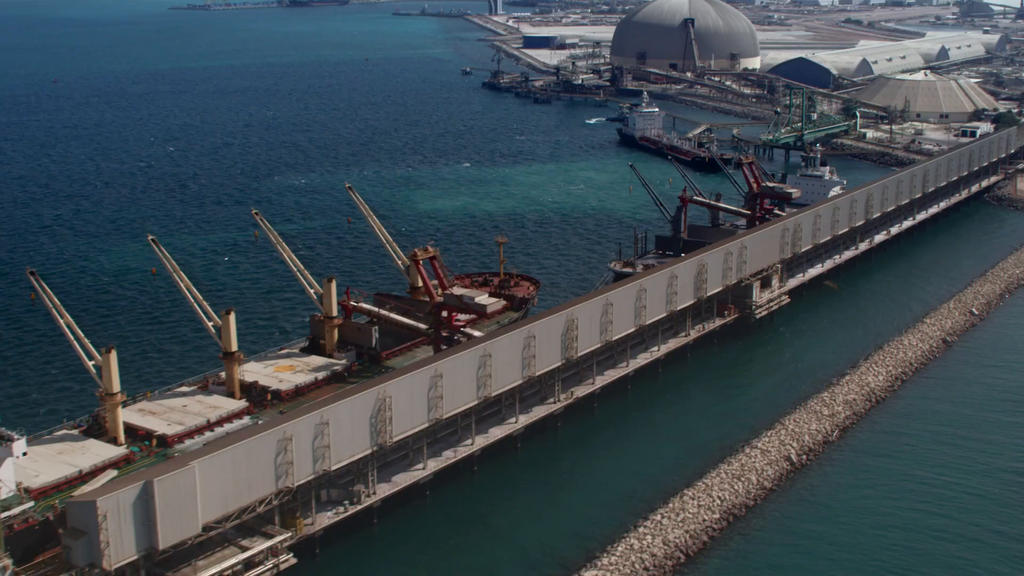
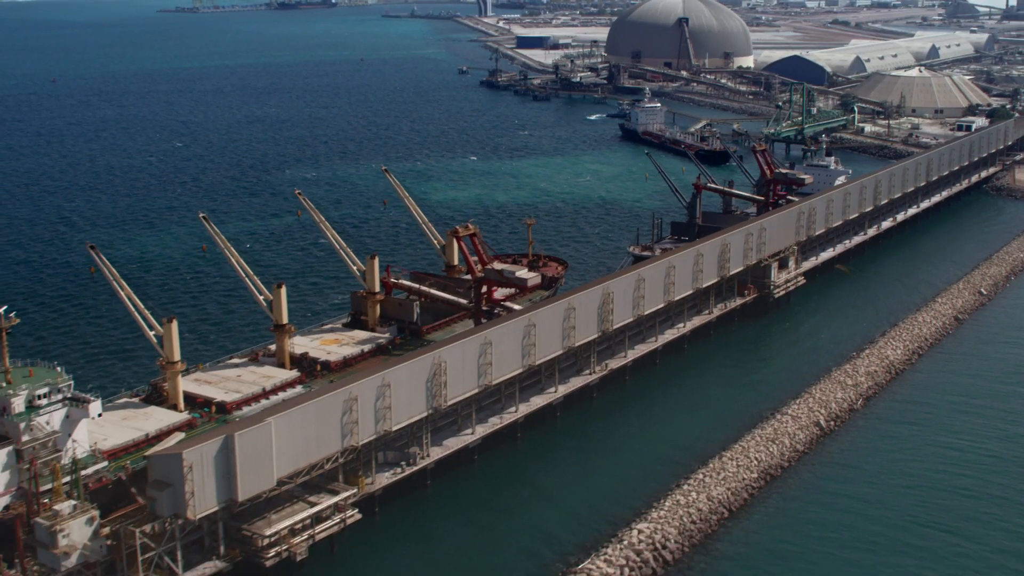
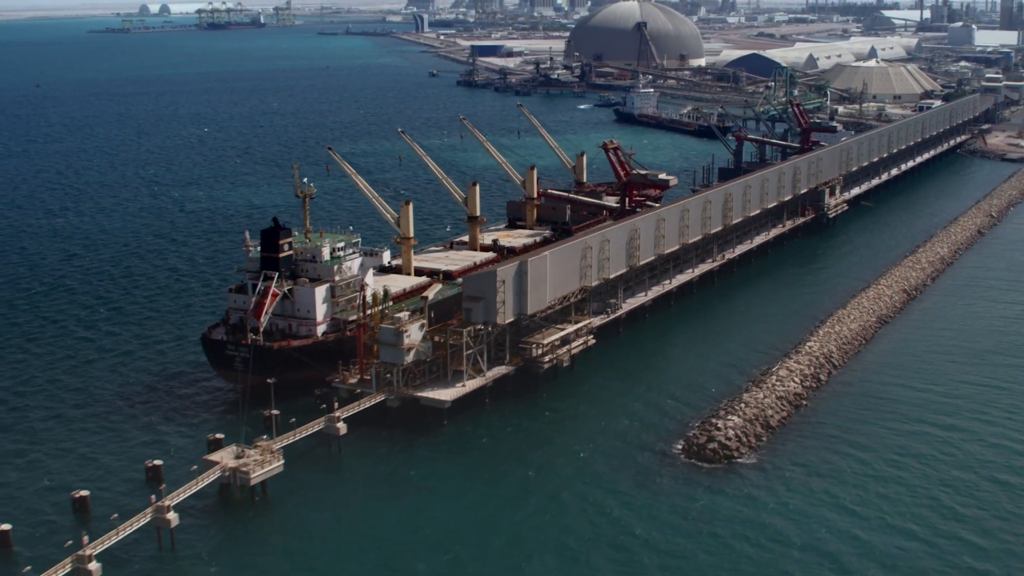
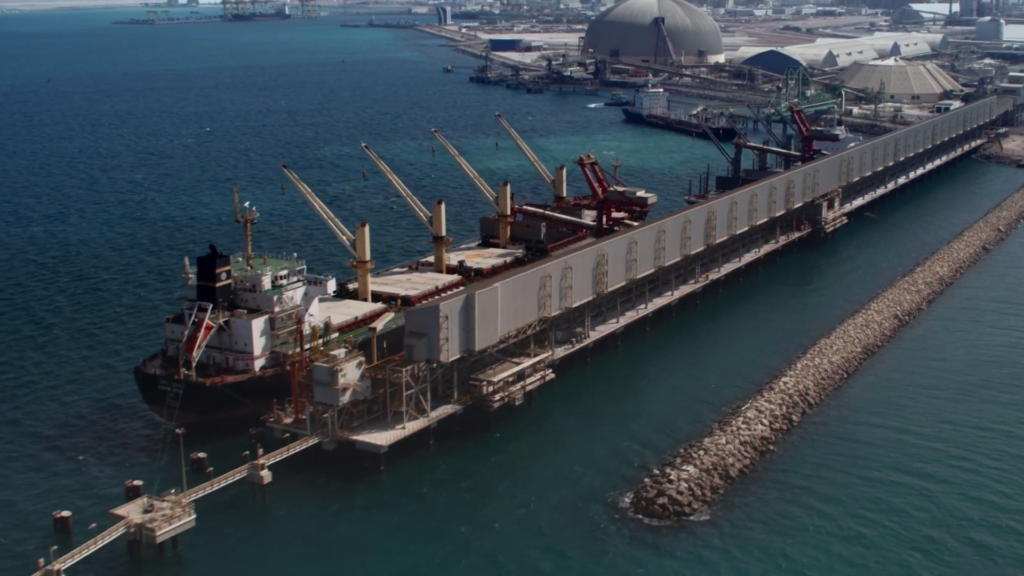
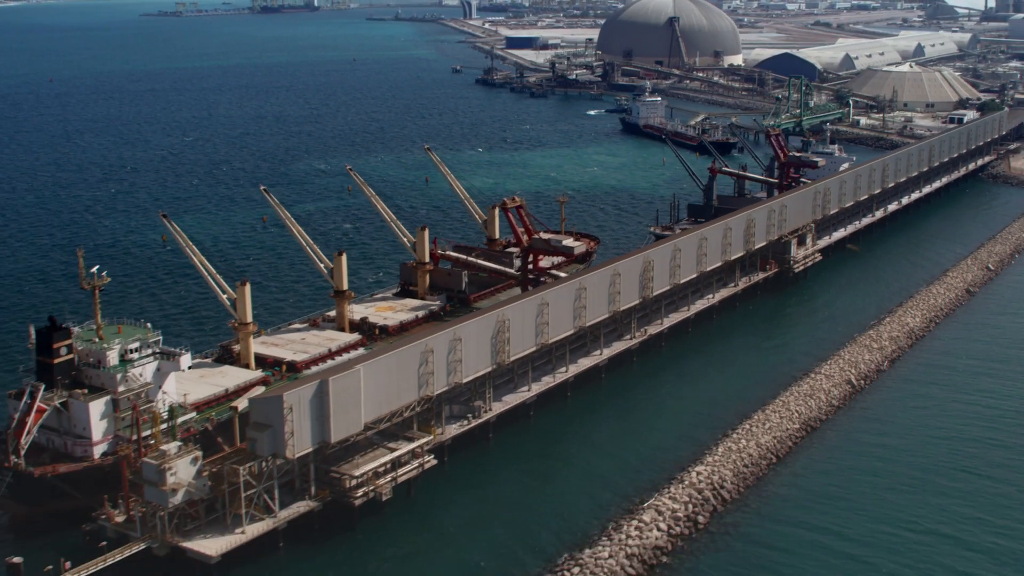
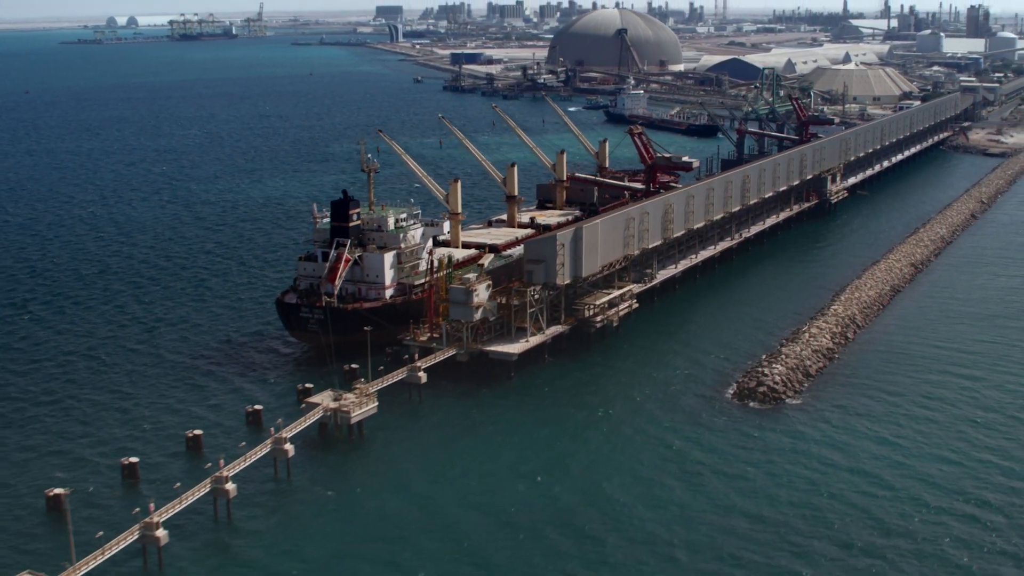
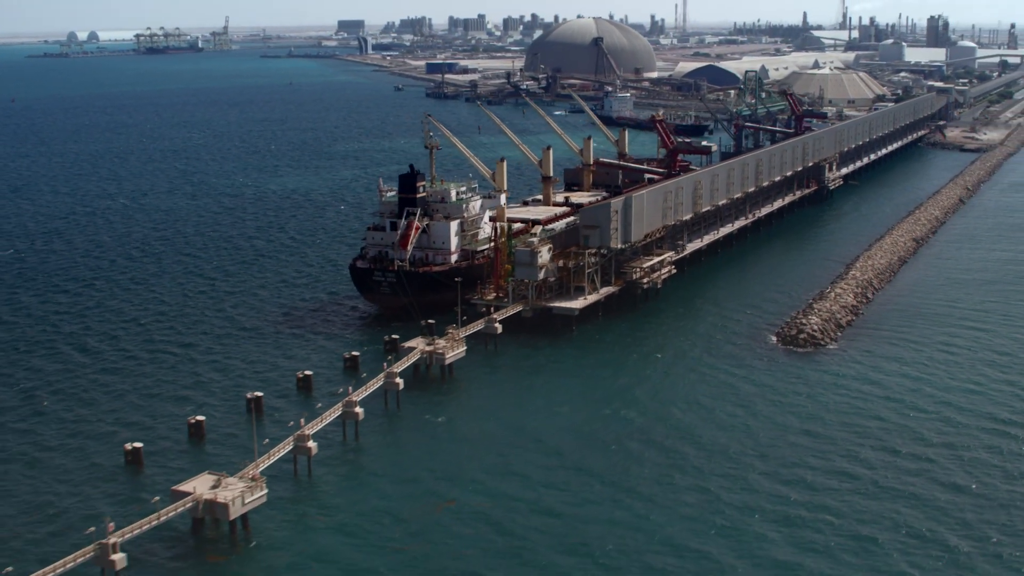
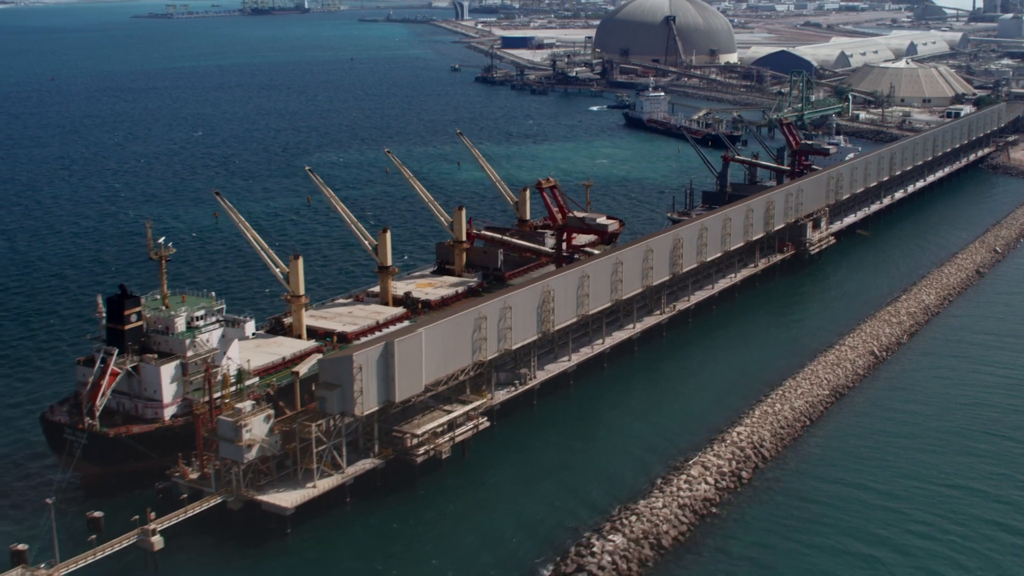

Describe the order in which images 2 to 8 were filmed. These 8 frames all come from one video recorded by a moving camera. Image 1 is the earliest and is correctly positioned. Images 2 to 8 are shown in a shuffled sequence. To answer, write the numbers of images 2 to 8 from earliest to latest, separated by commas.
2, 5, 8, 4, 3, 6, 7
